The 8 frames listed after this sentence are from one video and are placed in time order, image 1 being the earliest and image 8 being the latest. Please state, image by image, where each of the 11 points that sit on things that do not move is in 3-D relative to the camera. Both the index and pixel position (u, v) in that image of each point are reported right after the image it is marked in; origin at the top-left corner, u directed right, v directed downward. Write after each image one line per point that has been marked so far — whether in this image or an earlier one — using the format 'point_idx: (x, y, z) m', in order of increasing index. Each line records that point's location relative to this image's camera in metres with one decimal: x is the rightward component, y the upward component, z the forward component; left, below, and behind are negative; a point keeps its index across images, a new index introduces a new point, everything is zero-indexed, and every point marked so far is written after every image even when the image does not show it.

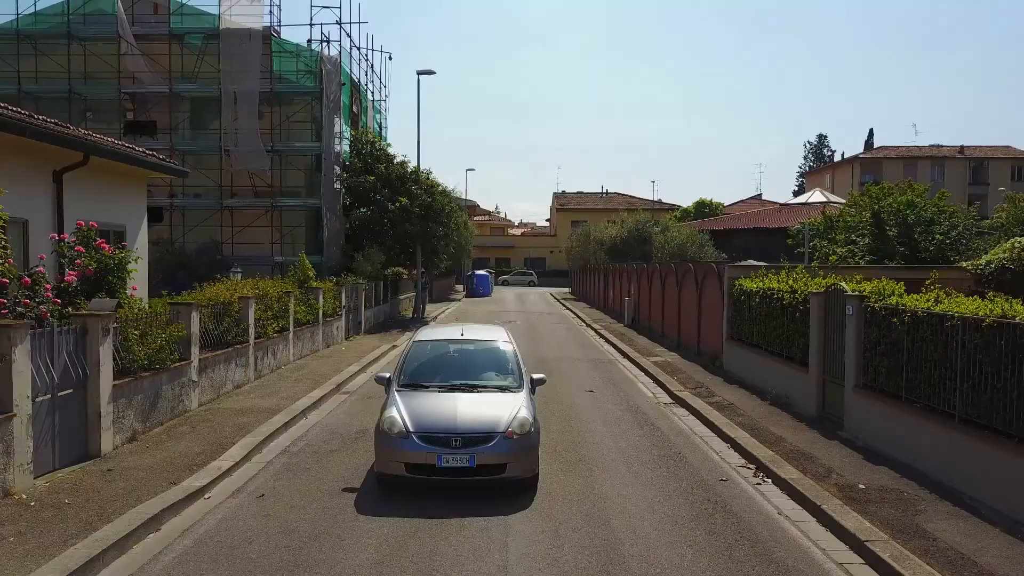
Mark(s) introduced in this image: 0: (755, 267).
0: (+2.4, +0.2, +14.2) m
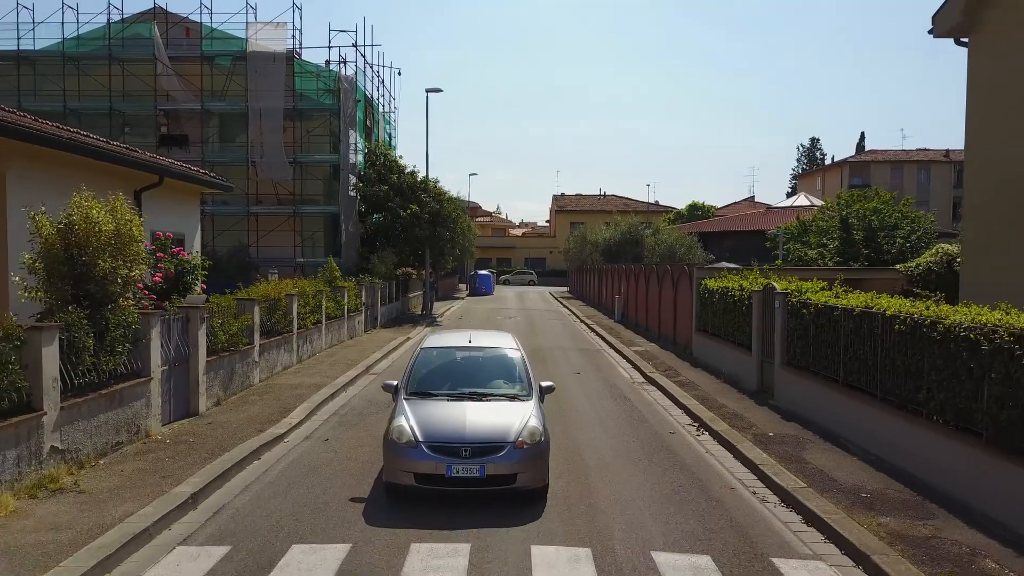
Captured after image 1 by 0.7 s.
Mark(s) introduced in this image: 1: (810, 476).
0: (+2.4, +0.2, +16.5) m
1: (+1.6, -1.0, +7.5) m
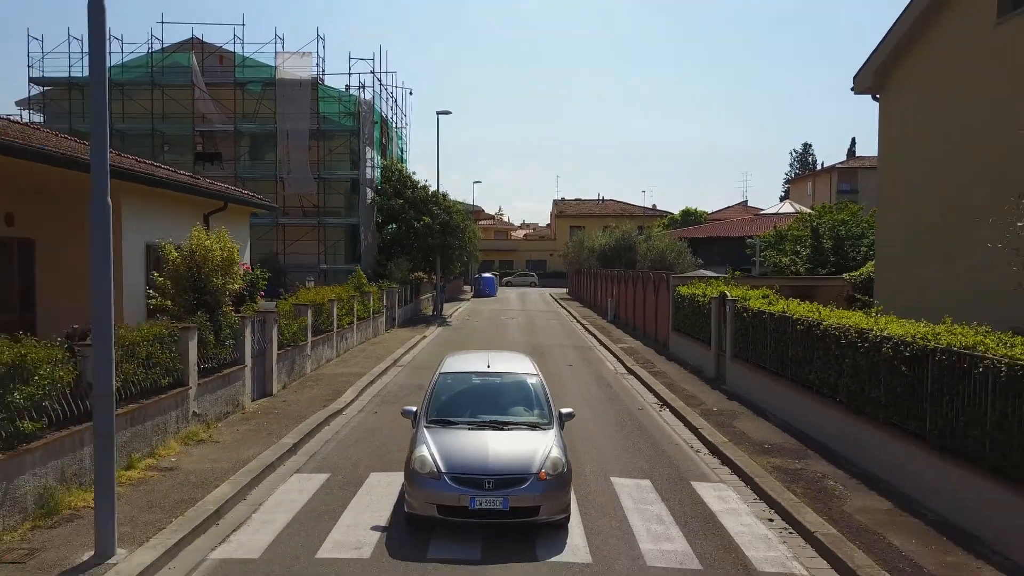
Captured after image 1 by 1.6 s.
0: (+2.4, +0.1, +19.4) m
1: (+1.6, -1.1, +10.4) m
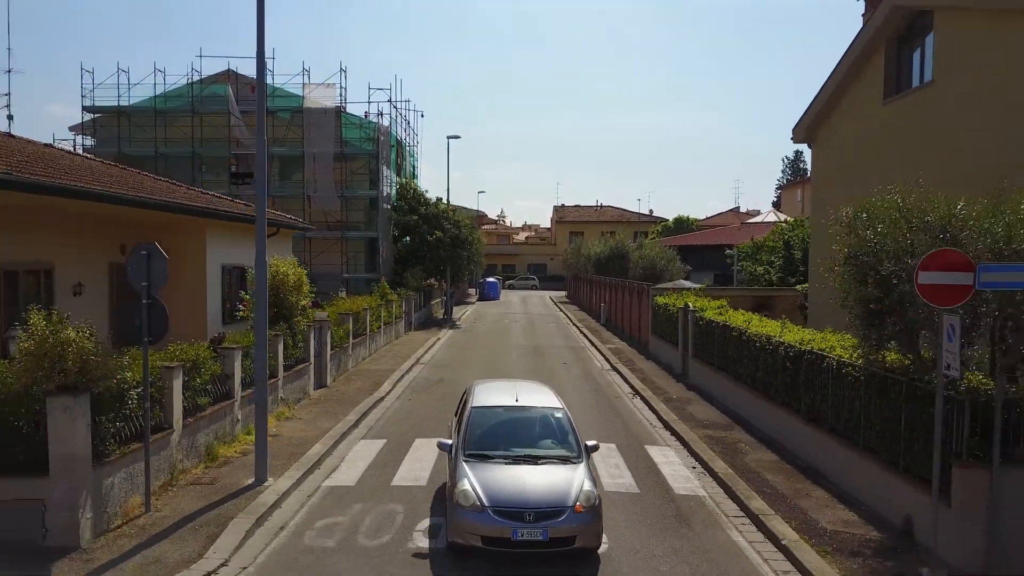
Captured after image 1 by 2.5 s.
0: (+2.5, 0.0, +22.8) m
1: (+1.6, -1.2, +13.7) m
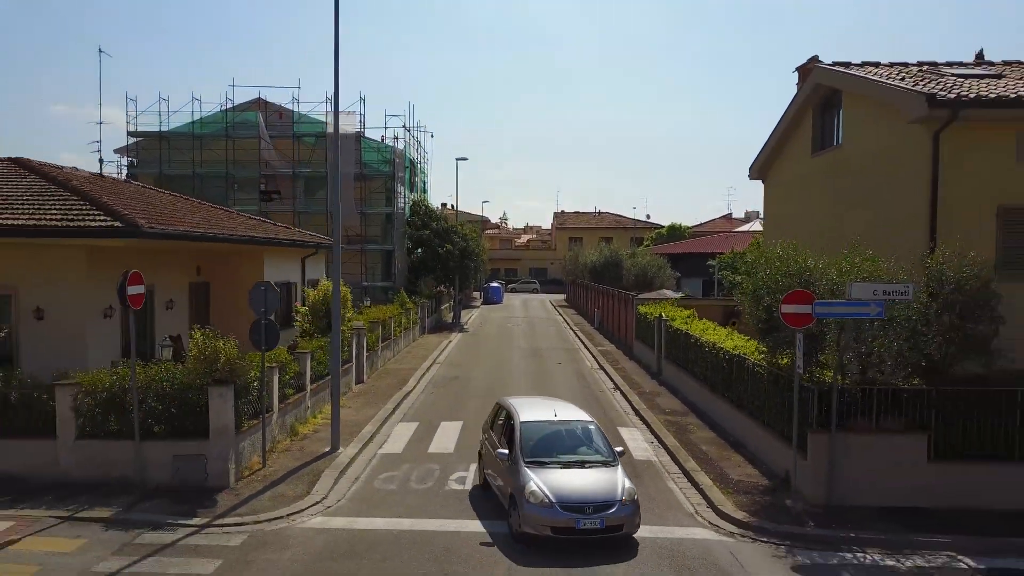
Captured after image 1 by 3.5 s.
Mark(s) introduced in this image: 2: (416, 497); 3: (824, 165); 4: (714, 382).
0: (+2.5, -0.2, +26.3) m
1: (+1.7, -1.4, +17.3) m
2: (-0.7, -1.6, +10.7) m
3: (+3.6, +1.3, +16.8) m
4: (+2.2, -1.0, +15.4) m
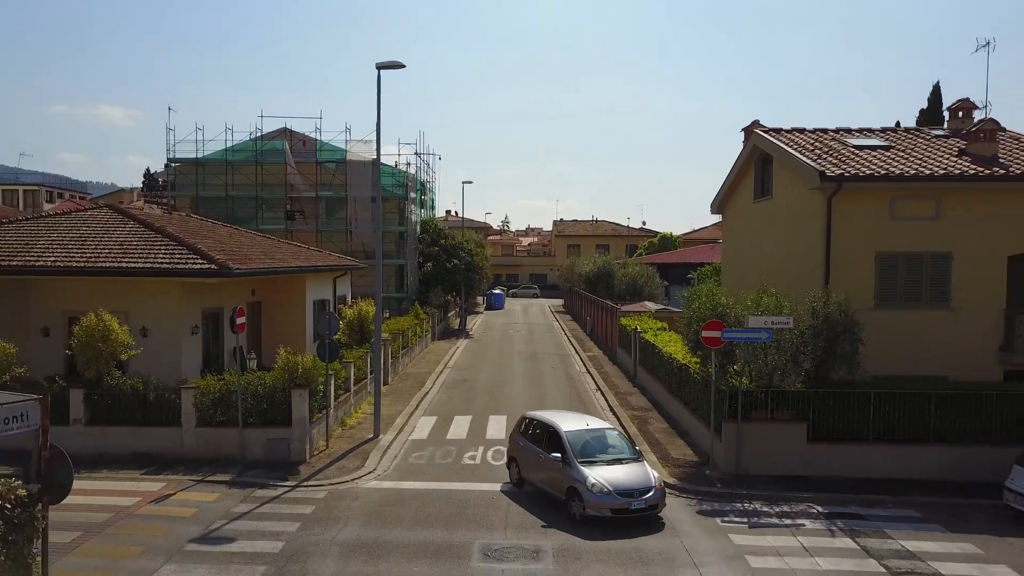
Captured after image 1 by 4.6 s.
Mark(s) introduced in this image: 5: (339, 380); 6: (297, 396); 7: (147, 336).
0: (+2.5, -0.5, +30.4) m
1: (+1.7, -1.7, +21.4) m
2: (-0.7, -1.9, +14.8) m
3: (+3.6, +1.0, +20.9) m
4: (+2.2, -1.3, +19.5) m
5: (-2.1, -1.1, +17.7) m
6: (-2.2, -1.1, +14.7) m
7: (-4.6, -0.6, +18.1) m
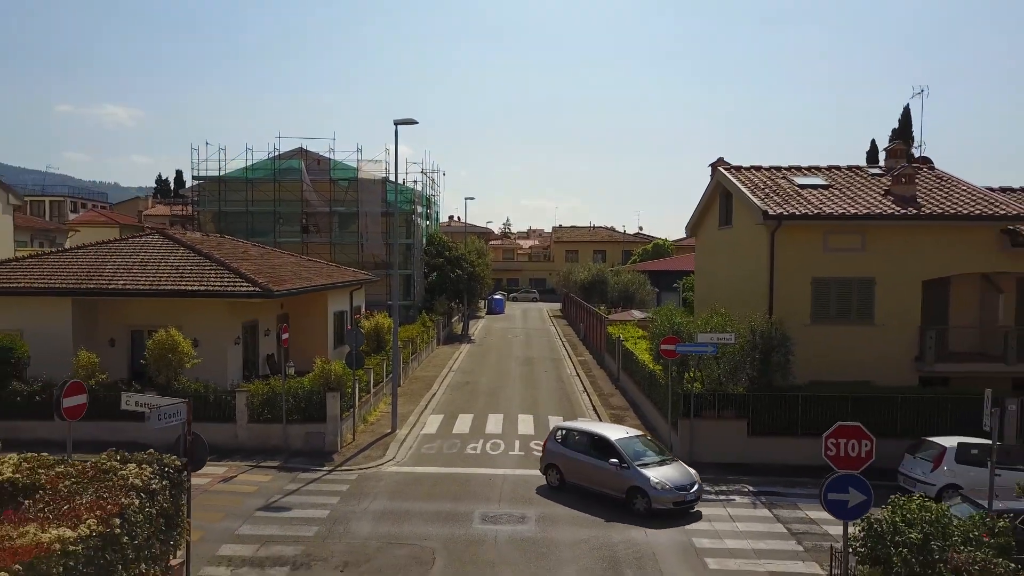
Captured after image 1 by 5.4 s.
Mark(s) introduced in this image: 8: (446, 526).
0: (+2.5, -0.8, +33.7) m
1: (+1.6, -2.0, +24.6) m
2: (-0.8, -2.2, +18.1) m
3: (+3.5, +0.7, +24.1) m
4: (+2.1, -1.6, +22.8) m
5: (-2.2, -1.4, +20.9) m
6: (-2.3, -1.4, +18.0) m
7: (-4.7, -0.9, +21.4) m
8: (-0.6, -2.3, +13.5) m
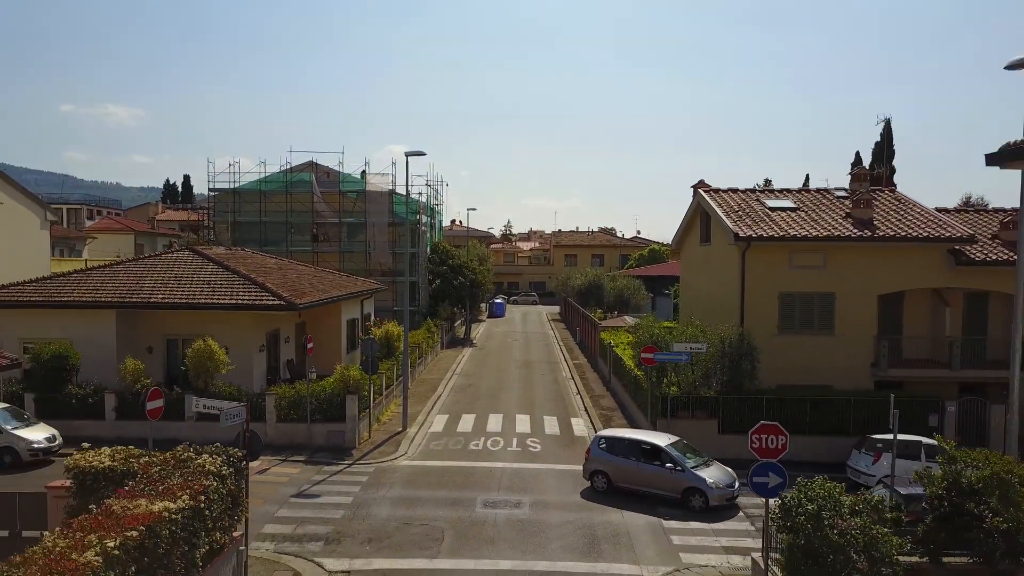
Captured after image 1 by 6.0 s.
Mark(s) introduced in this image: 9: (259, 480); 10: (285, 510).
0: (+2.4, -1.0, +36.0) m
1: (+1.6, -2.2, +27.0) m
2: (-0.8, -2.4, +20.4) m
3: (+3.5, +0.5, +26.5) m
4: (+2.1, -1.8, +25.1) m
5: (-2.2, -1.6, +23.3) m
6: (-2.3, -1.6, +20.3) m
7: (-4.7, -1.1, +23.7) m
8: (-0.7, -2.5, +15.9) m
9: (-3.1, -2.4, +17.5) m
10: (-2.5, -2.4, +15.6) m
